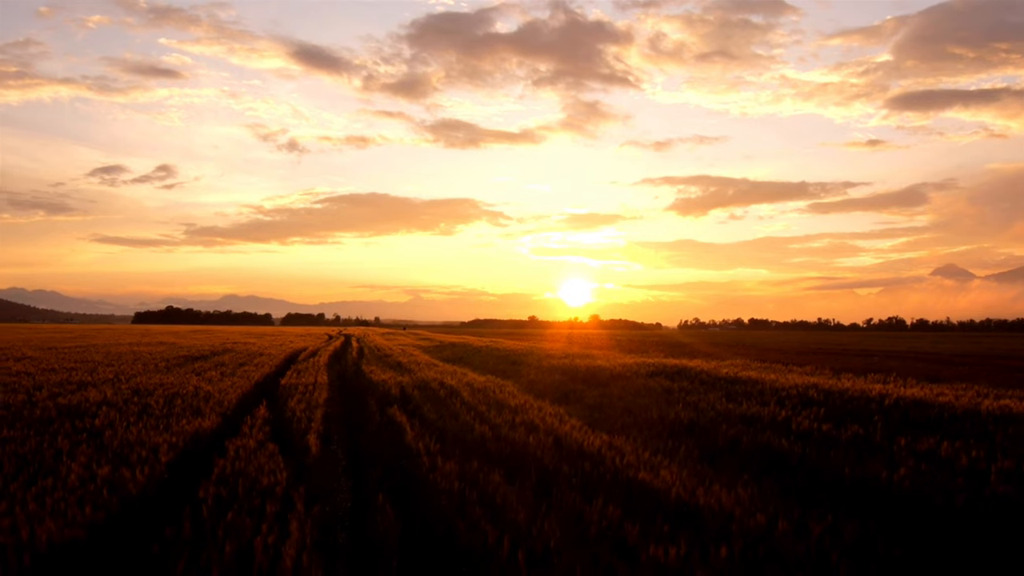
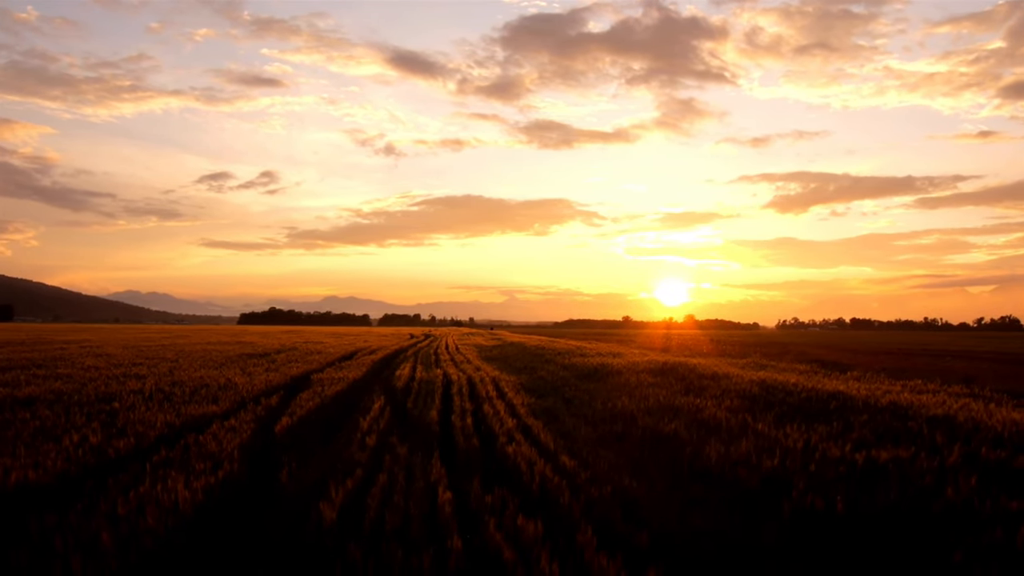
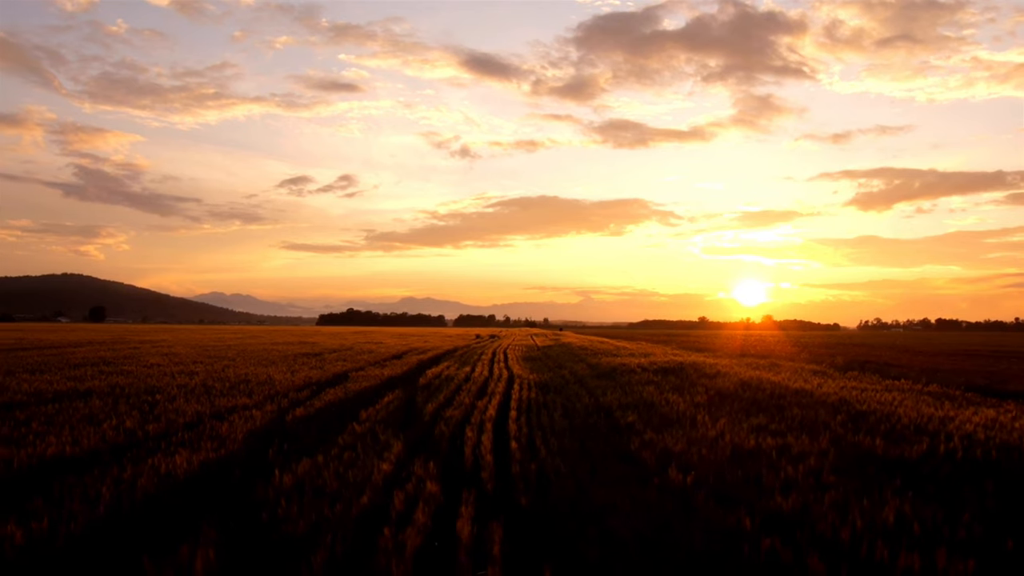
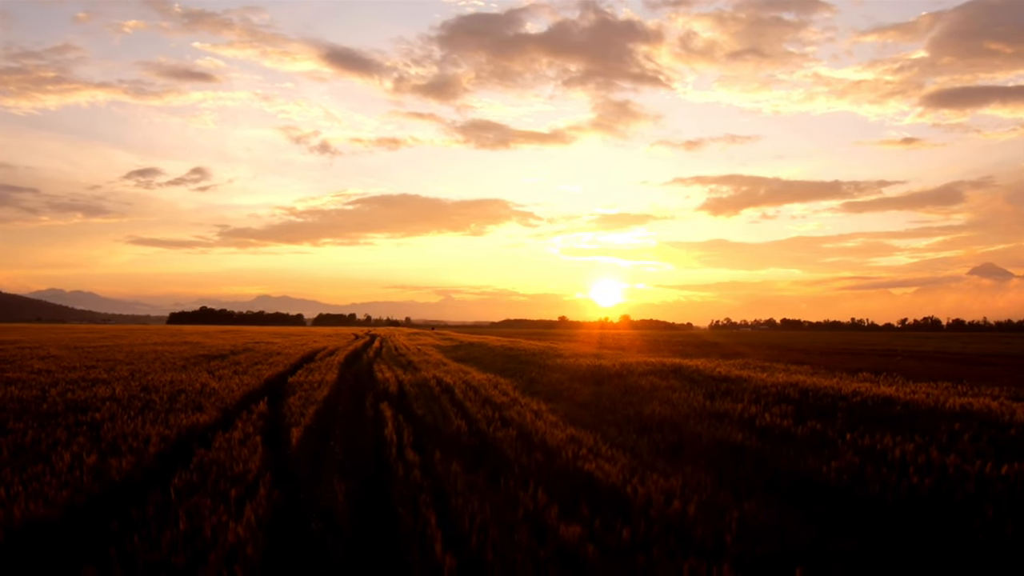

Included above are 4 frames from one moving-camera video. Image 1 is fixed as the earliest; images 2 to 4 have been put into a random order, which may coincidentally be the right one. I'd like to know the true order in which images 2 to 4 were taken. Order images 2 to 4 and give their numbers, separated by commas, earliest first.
4, 2, 3
